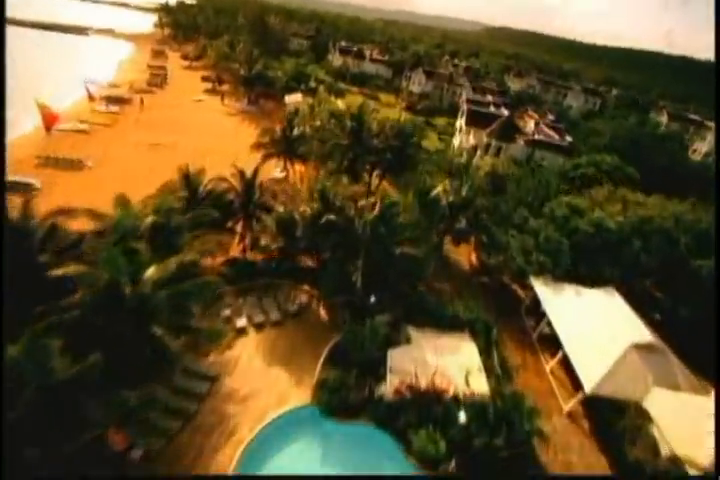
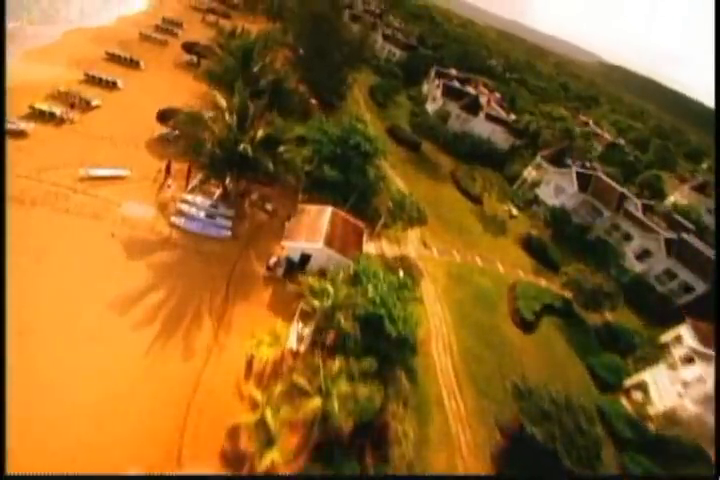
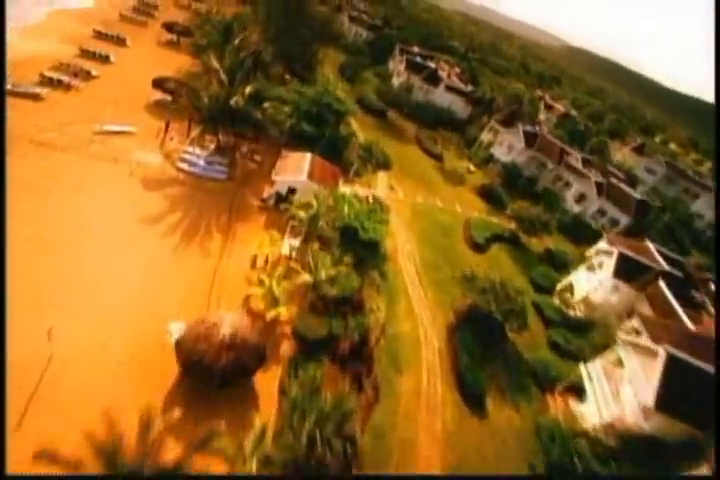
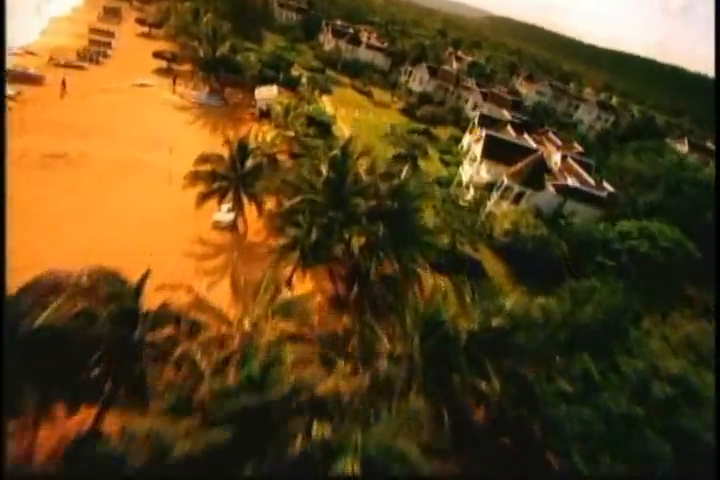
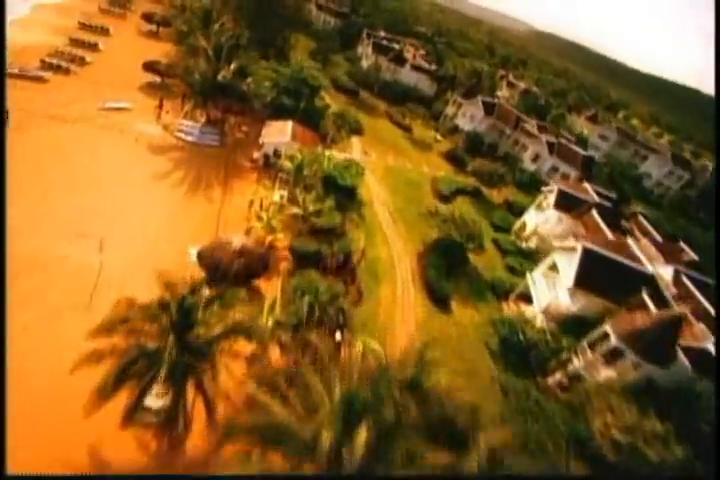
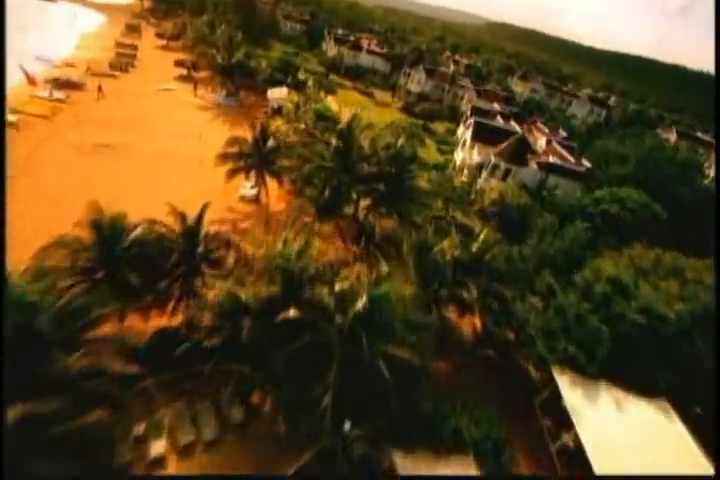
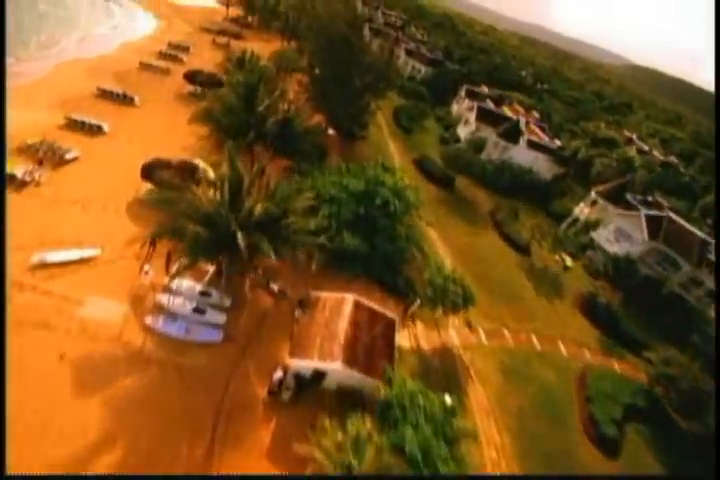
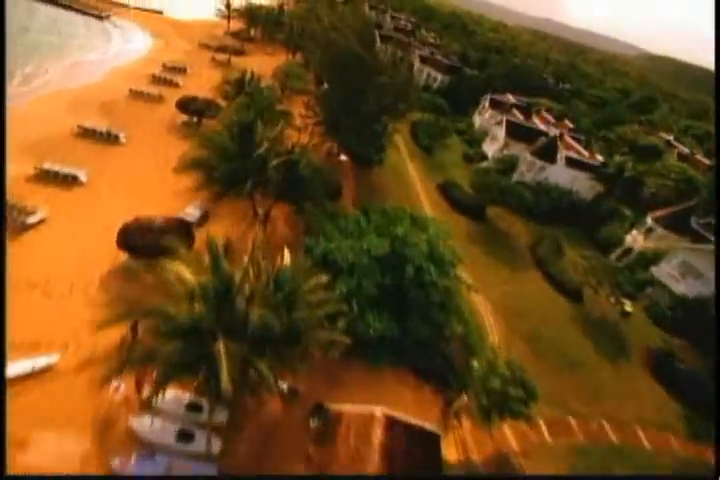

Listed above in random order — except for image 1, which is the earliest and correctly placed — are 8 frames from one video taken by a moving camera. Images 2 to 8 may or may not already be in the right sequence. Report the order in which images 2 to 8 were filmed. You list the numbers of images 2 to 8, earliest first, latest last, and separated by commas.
6, 4, 5, 3, 2, 7, 8
